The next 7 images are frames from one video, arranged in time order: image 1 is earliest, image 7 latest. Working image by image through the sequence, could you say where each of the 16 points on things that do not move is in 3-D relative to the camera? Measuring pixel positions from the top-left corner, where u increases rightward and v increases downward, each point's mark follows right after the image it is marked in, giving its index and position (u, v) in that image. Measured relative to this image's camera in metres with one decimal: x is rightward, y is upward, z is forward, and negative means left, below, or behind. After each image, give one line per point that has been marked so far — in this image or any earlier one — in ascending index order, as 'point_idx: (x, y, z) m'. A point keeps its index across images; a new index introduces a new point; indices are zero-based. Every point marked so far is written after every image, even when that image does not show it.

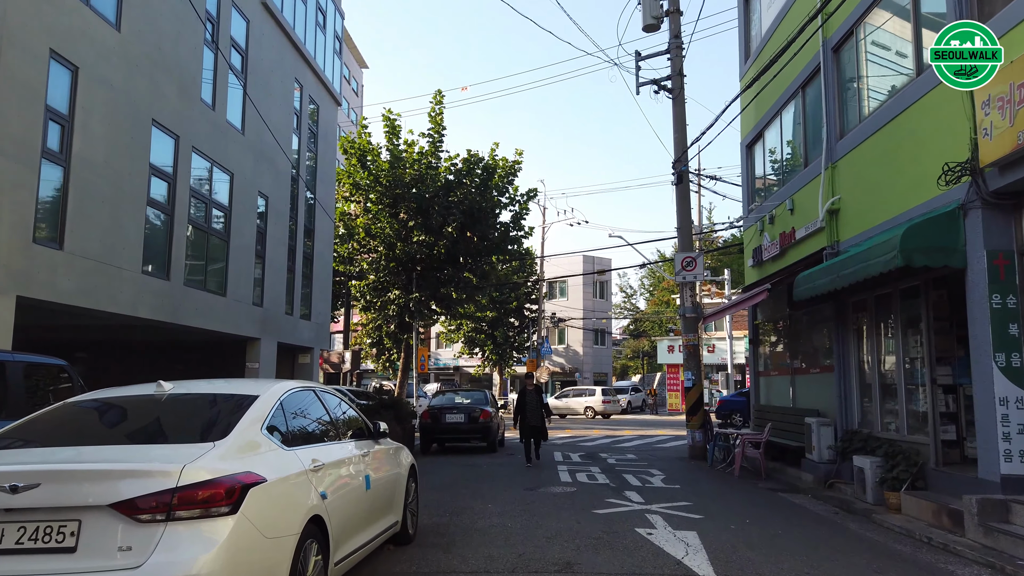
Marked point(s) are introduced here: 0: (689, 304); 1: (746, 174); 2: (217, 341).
0: (+3.9, -0.3, +16.4) m
1: (+5.2, +2.5, +16.5) m
2: (-7.1, -1.3, +18.0) m
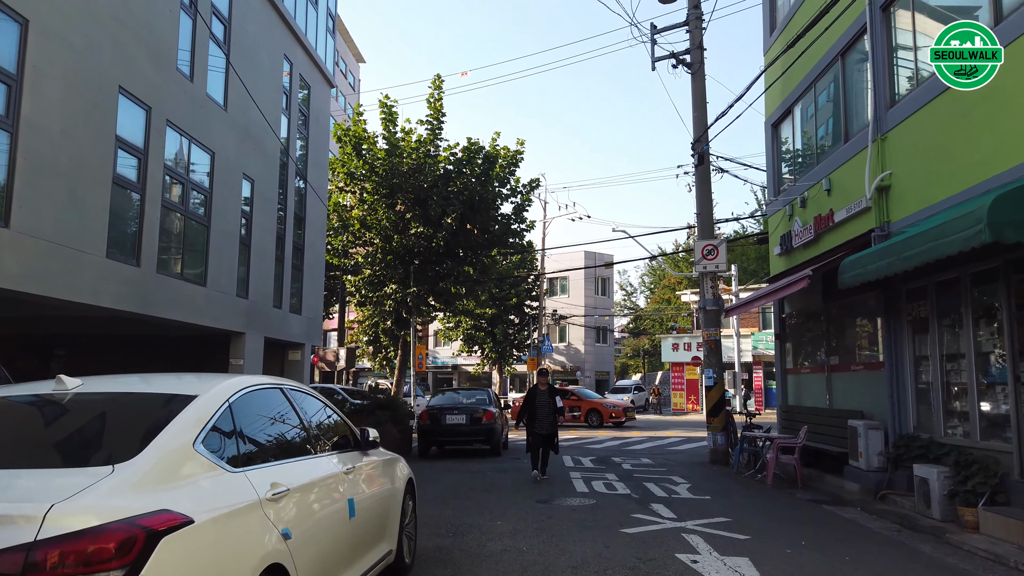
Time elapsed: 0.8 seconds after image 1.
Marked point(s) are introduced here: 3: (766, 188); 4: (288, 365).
0: (+4.0, -0.2, +15.1) m
1: (+5.3, +2.7, +15.2) m
2: (-7.0, -1.1, +16.7) m
3: (+5.3, +2.2, +15.5) m
4: (-5.9, -2.0, +19.6) m
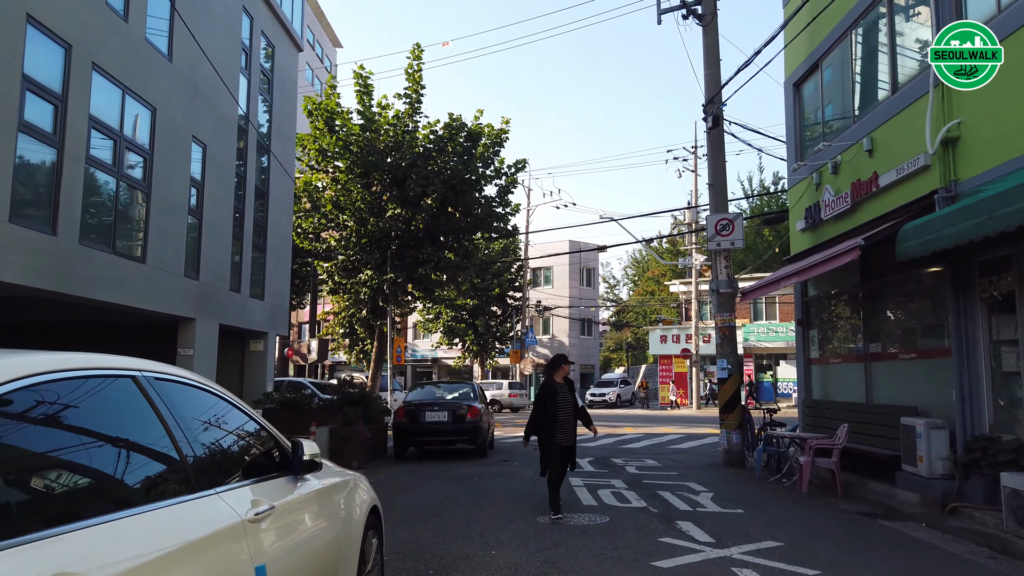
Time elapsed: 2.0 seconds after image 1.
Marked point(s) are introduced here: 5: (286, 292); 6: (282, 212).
0: (+3.8, +0.2, +13.4) m
1: (+5.1, +3.1, +13.5) m
2: (-7.2, -0.7, +14.7) m
3: (+5.1, +2.5, +13.8) m
4: (-6.2, -1.6, +17.6) m
5: (-5.7, -0.1, +18.9) m
6: (-5.8, +1.9, +18.8) m
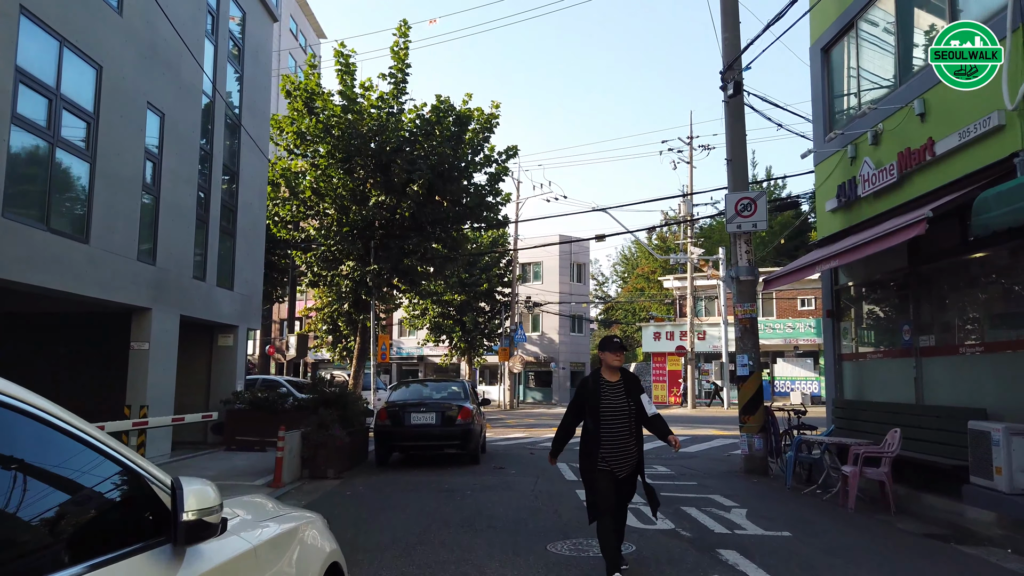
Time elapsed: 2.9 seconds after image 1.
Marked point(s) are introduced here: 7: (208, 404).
0: (+3.7, +0.4, +12.0) m
1: (+5.1, +3.3, +12.2) m
2: (-7.3, -0.5, +13.1) m
3: (+5.0, +2.7, +12.5) m
4: (-6.3, -1.4, +16.1) m
5: (-5.9, +0.1, +17.4) m
6: (-5.9, +2.1, +17.2) m
7: (-6.5, -2.5, +15.9) m
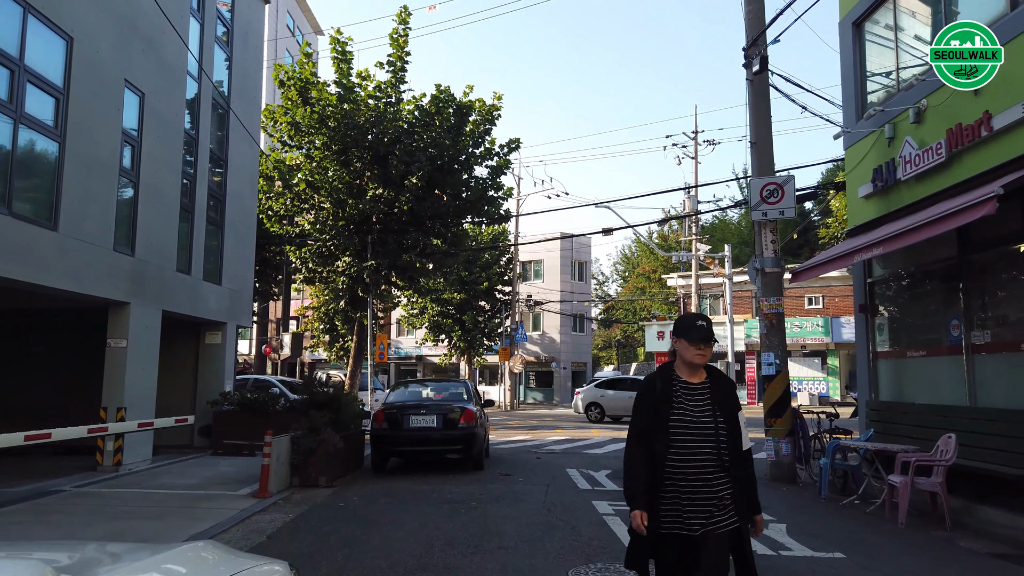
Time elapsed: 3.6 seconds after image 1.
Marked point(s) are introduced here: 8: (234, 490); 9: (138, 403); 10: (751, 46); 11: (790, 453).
0: (+3.8, +0.5, +11.1) m
1: (+5.2, +3.4, +11.3) m
2: (-7.2, -0.4, +12.2) m
3: (+5.1, +2.8, +11.6) m
4: (-6.2, -1.3, +15.2) m
5: (-5.8, +0.3, +16.5) m
6: (-5.8, +2.2, +16.3) m
7: (-6.4, -2.4, +15.0) m
8: (-3.7, -2.7, +9.8) m
9: (-5.9, -1.8, +11.7) m
10: (+3.6, +3.7, +11.2) m
11: (+4.0, -2.4, +10.8) m
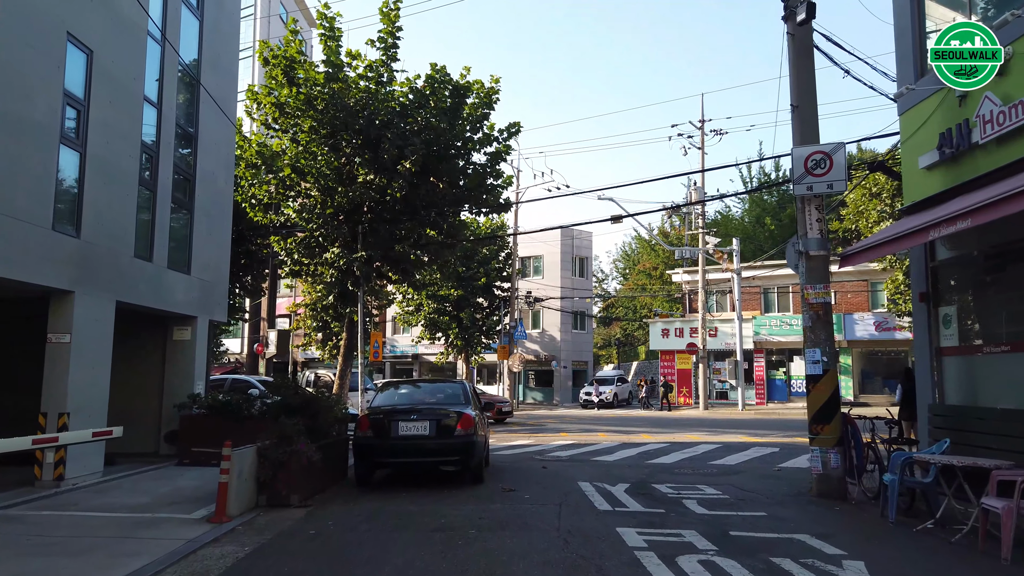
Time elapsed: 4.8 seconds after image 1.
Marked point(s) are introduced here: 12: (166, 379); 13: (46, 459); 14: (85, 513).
0: (+3.9, +0.7, +9.6) m
1: (+5.2, +3.6, +9.8) m
2: (-7.1, -0.2, +10.7) m
3: (+5.2, +3.0, +10.1) m
4: (-6.2, -1.1, +13.6) m
5: (-5.8, +0.4, +14.9) m
6: (-5.8, +2.4, +14.7) m
7: (-6.3, -2.2, +13.5) m
8: (-3.6, -2.5, +8.3) m
9: (-5.8, -1.6, +10.2) m
10: (+3.7, +3.8, +9.7) m
11: (+4.1, -2.2, +9.3) m
12: (-6.2, -1.6, +13.5) m
13: (-5.9, -2.2, +9.6) m
14: (-4.7, -2.5, +8.2) m
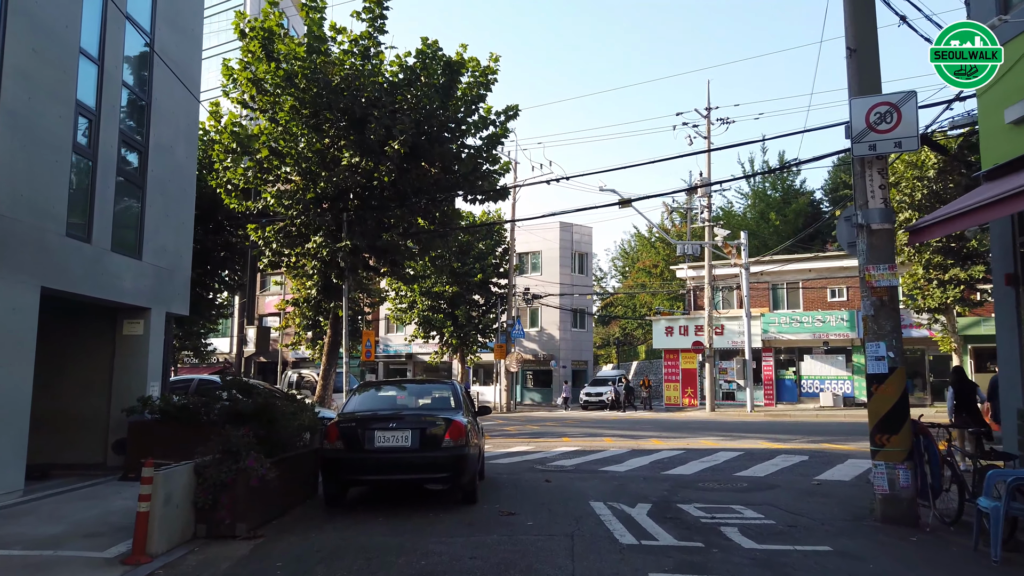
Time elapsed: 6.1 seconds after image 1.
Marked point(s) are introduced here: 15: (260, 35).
0: (+3.9, +0.9, +7.9) m
1: (+5.2, +3.8, +8.1) m
2: (-7.1, 0.0, +8.9) m
3: (+5.2, +3.2, +8.4) m
4: (-6.2, -0.9, +11.9) m
5: (-5.8, +0.6, +13.2) m
6: (-5.8, +2.6, +13.0) m
7: (-6.3, -2.0, +11.8) m
8: (-3.6, -2.3, +6.6) m
9: (-5.8, -1.4, +8.5) m
10: (+3.6, +4.0, +8.0) m
11: (+4.1, -2.0, +7.6) m
12: (-6.3, -1.4, +11.8) m
13: (-6.0, -2.0, +7.9) m
14: (-4.7, -2.3, +6.5) m
15: (-6.7, +6.8, +20.1) m
